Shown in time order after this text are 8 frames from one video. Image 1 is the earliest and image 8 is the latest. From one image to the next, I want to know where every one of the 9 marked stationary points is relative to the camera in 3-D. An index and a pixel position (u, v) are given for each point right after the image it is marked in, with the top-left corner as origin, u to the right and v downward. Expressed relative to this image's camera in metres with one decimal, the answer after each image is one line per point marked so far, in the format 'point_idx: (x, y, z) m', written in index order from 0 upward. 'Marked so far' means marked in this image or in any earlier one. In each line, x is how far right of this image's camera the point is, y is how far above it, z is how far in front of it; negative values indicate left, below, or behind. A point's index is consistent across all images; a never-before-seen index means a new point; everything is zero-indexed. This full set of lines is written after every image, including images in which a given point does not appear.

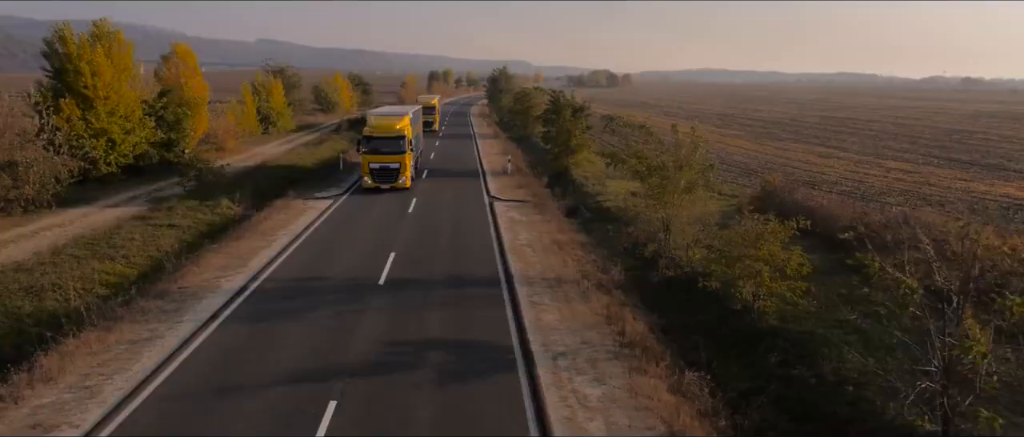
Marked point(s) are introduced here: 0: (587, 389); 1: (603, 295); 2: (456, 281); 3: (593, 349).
0: (+0.9, -2.1, +9.7) m
1: (+1.7, -1.3, +14.0) m
2: (-1.1, -1.2, +14.4) m
3: (+1.2, -1.8, +11.0) m
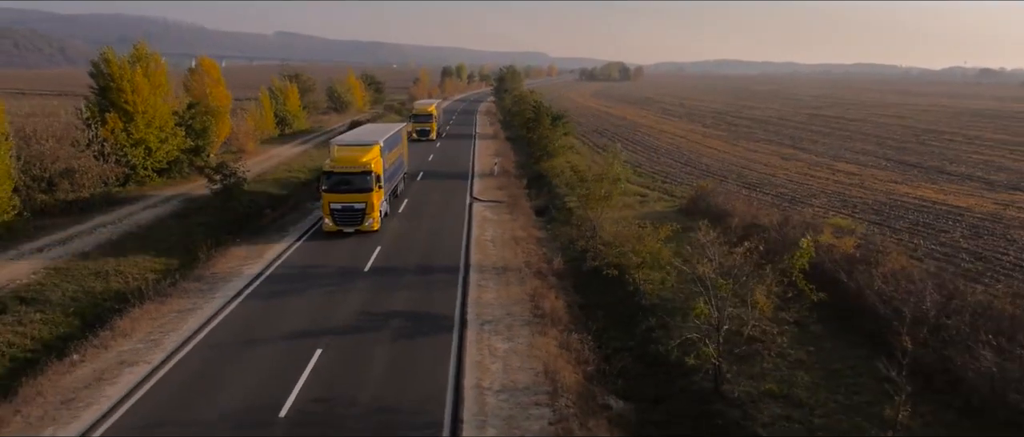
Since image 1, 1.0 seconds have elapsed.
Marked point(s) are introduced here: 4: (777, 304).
0: (-0.2, -2.2, +13.7) m
1: (+0.6, -1.3, +18.1) m
2: (-2.1, -1.3, +18.6) m
3: (0.0, -1.9, +15.1) m
4: (+4.8, -1.6, +14.5) m
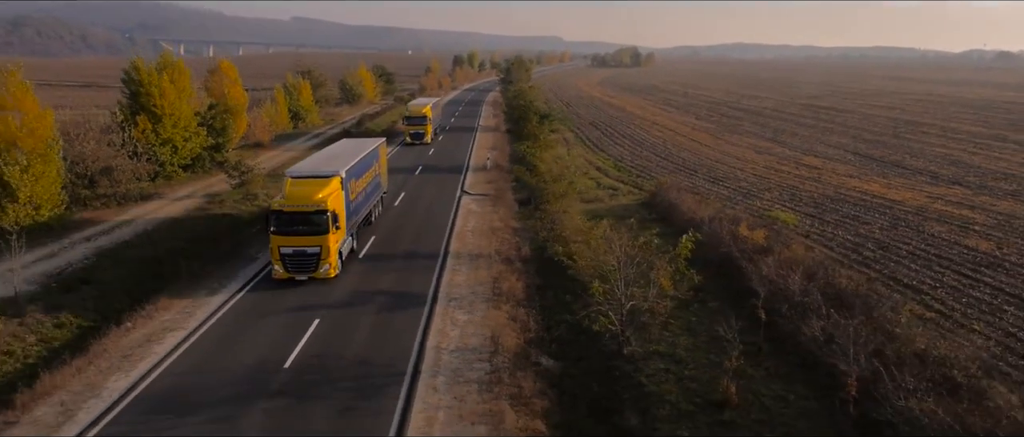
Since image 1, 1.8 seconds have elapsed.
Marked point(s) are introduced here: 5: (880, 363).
0: (-1.2, -2.1, +17.3) m
1: (-0.3, -1.2, +21.6) m
2: (-3.0, -1.1, +22.1) m
3: (-0.9, -1.8, +18.6) m
4: (+3.9, -1.5, +17.9) m
5: (+5.9, -2.3, +12.3) m
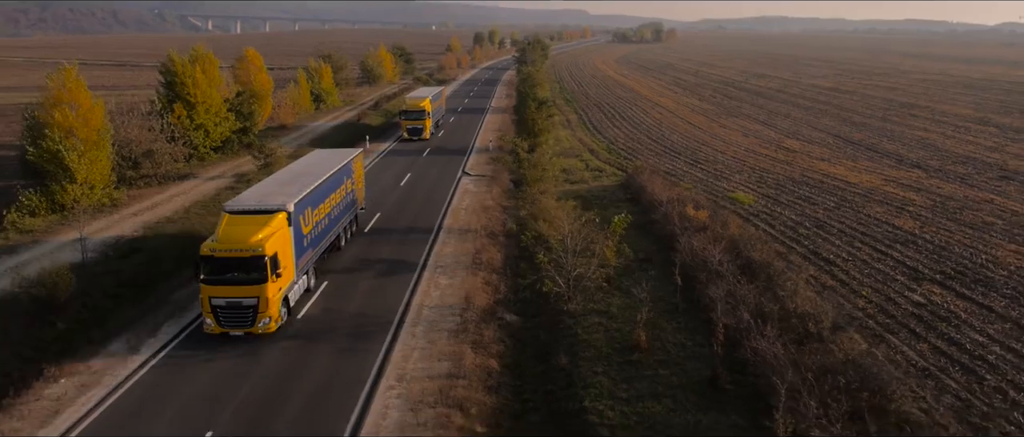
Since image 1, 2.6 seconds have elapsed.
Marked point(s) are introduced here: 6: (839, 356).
0: (-1.9, -1.6, +21.0) m
1: (-0.8, -0.6, +25.2) m
2: (-3.5, -0.5, +25.8) m
3: (-1.6, -1.3, +22.3) m
4: (+3.2, -1.0, +21.5) m
5: (+5.0, -2.0, +15.8) m
6: (+5.9, -2.5, +13.8) m
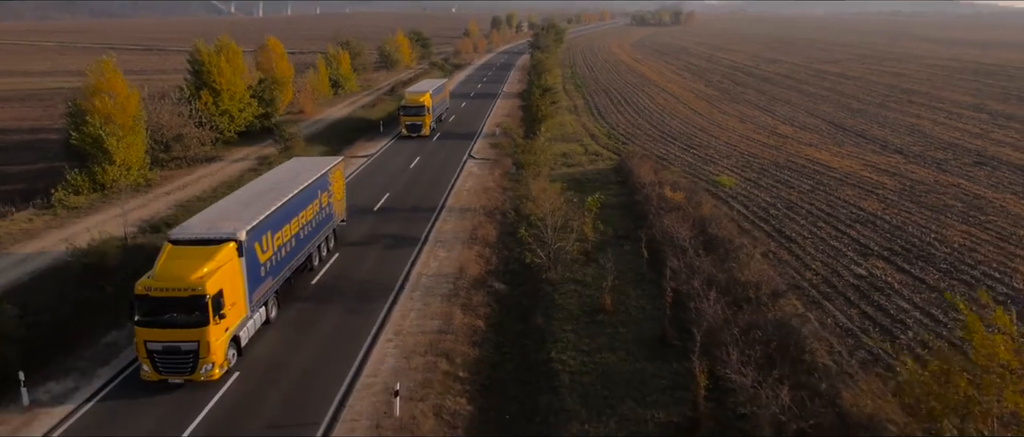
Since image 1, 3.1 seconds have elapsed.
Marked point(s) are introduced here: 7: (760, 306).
0: (-2.2, -1.0, +23.6) m
1: (-1.0, +0.2, +27.8) m
2: (-3.7, +0.3, +28.4) m
3: (-1.8, -0.7, +24.9) m
4: (+2.9, -0.4, +23.9) m
5: (+4.6, -1.6, +18.2) m
6: (+5.4, -2.1, +16.2) m
7: (+5.5, -1.9, +17.2) m
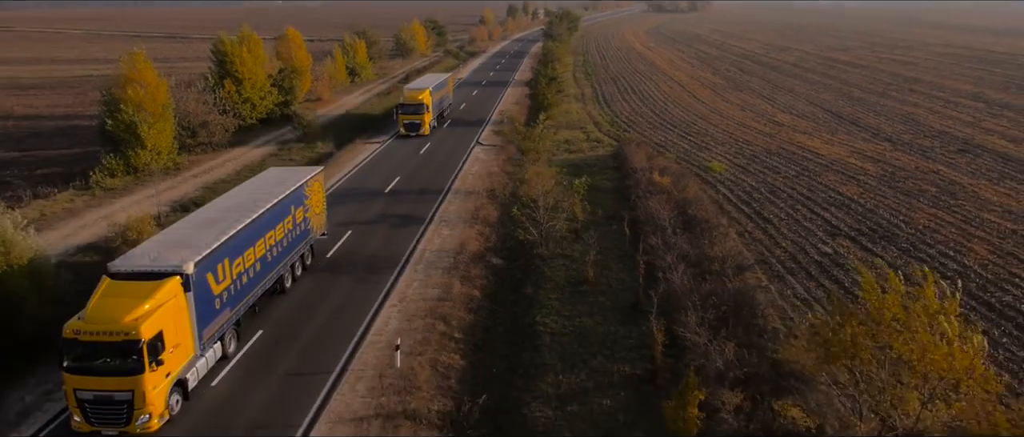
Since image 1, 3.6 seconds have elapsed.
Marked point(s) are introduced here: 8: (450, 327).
0: (-2.3, -0.4, +25.8) m
1: (-1.0, +0.8, +29.9) m
2: (-3.6, +1.0, +30.7) m
3: (-1.9, 0.0, +27.1) m
4: (+2.9, +0.2, +26.0) m
5: (+4.4, -1.1, +20.2) m
6: (+5.1, -1.6, +18.2) m
7: (+5.3, -1.5, +19.2) m
8: (-1.5, -2.6, +18.6) m
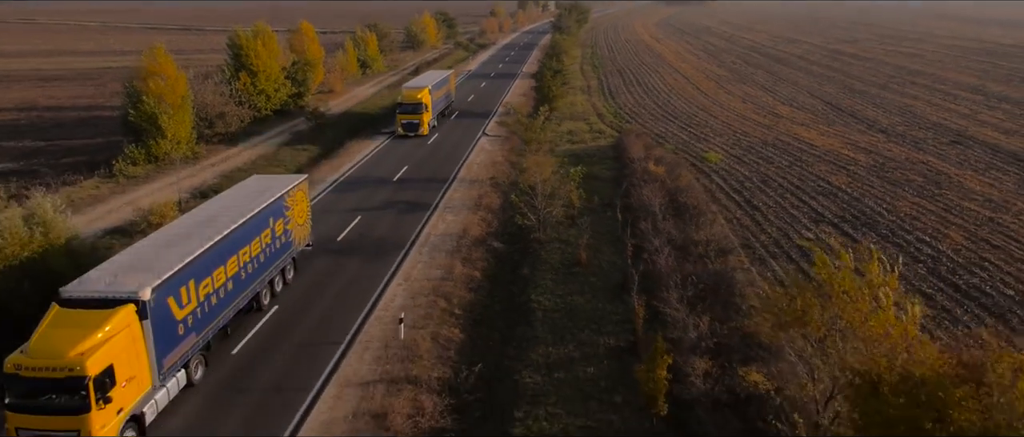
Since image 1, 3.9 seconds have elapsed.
0: (-2.2, +0.1, +27.2) m
1: (-0.9, +1.4, +31.3) m
2: (-3.5, +1.5, +32.1) m
3: (-1.8, +0.5, +28.5) m
4: (+2.9, +0.6, +27.4) m
5: (+4.3, -0.7, +21.6) m
6: (+5.0, -1.2, +19.6) m
7: (+5.2, -1.1, +20.6) m
8: (-1.6, -2.2, +20.1) m
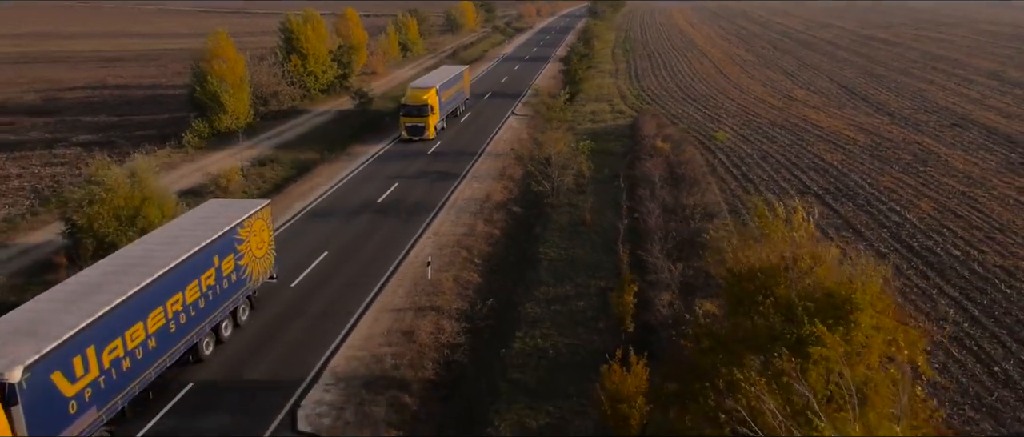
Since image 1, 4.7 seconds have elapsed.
0: (-1.5, +1.4, +30.9) m
1: (+0.1, +2.7, +34.9) m
2: (-2.5, +3.0, +35.8) m
3: (-1.0, +1.8, +32.2) m
4: (+3.6, +1.8, +30.7) m
5: (+4.8, +0.4, +25.0) m
6: (+5.4, -0.2, +22.9) m
7: (+5.6, -0.1, +23.9) m
8: (-1.3, -1.1, +23.8) m
